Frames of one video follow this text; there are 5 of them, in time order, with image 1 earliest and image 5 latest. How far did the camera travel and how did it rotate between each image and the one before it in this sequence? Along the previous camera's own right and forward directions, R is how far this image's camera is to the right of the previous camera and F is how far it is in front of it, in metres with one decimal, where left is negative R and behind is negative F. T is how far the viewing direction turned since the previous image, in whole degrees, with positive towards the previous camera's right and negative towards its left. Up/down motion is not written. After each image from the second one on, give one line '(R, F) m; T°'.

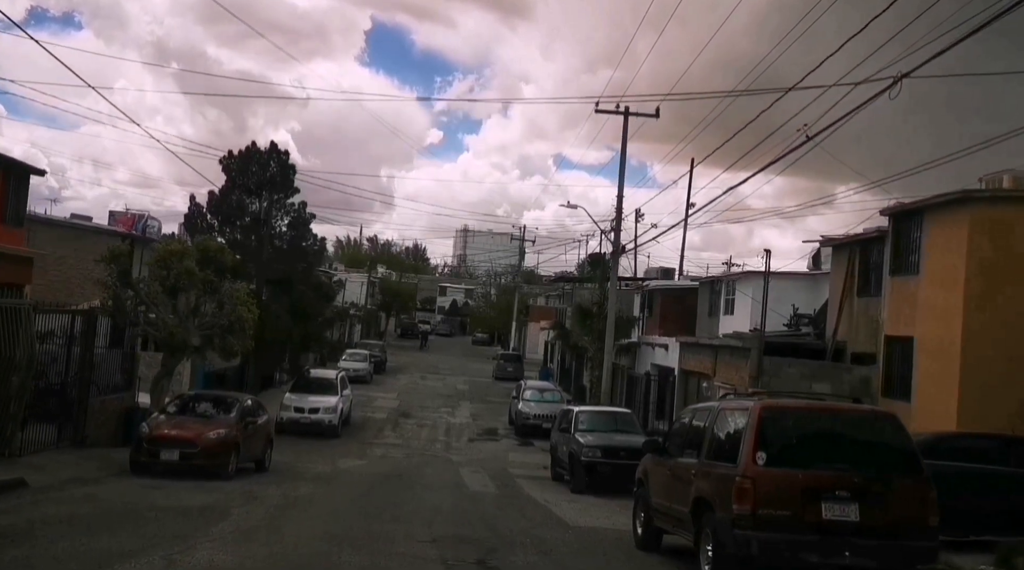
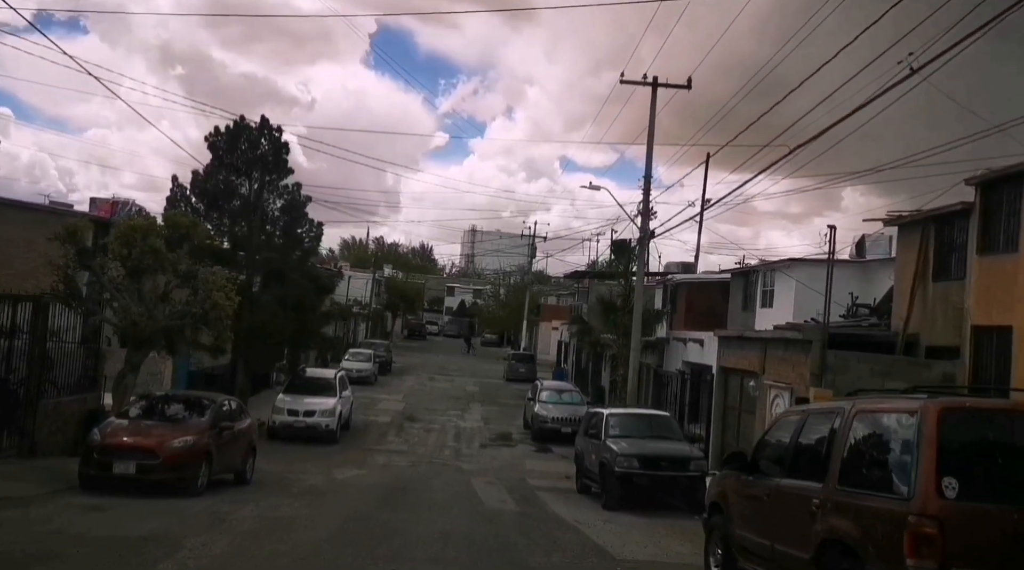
(-0.3, +2.6) m; -1°
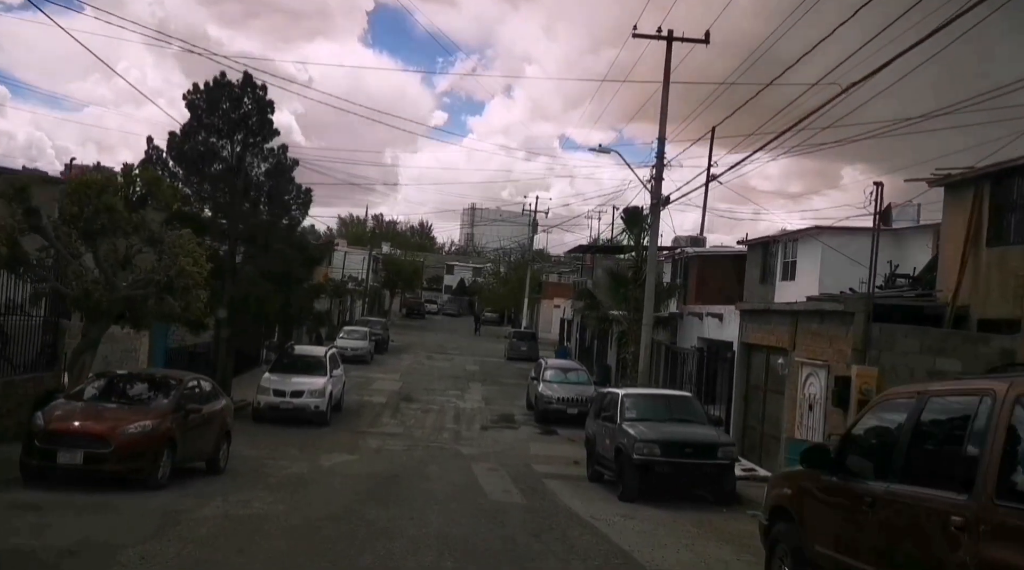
(-0.1, +1.7) m; 0°
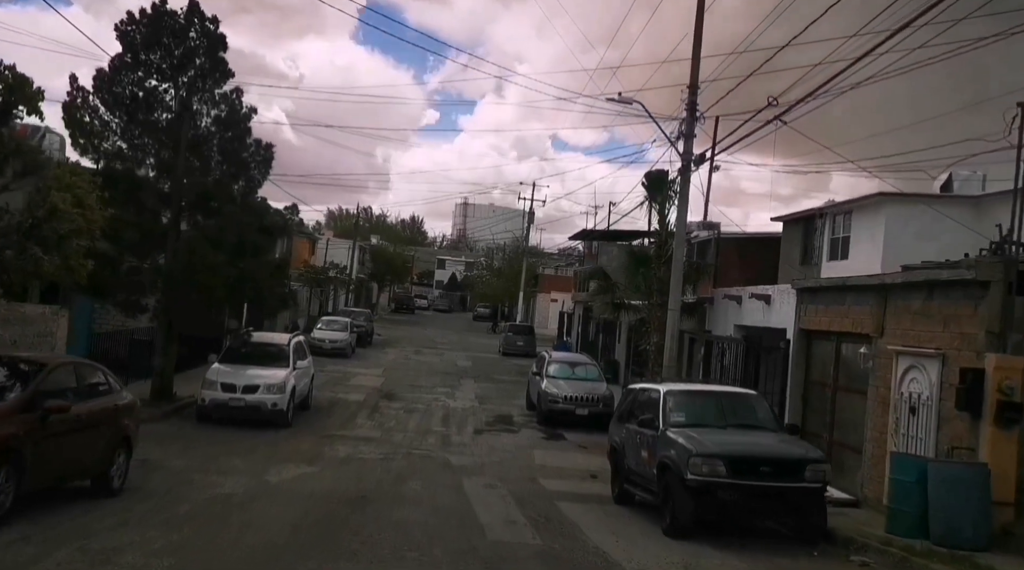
(-0.2, +3.8) m; +1°
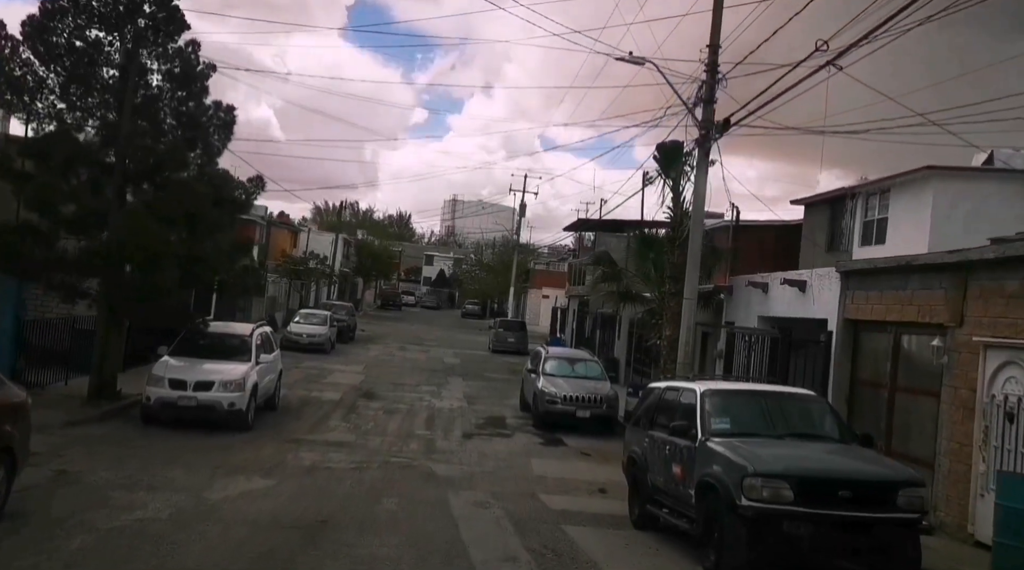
(-0.1, +2.3) m; +1°
